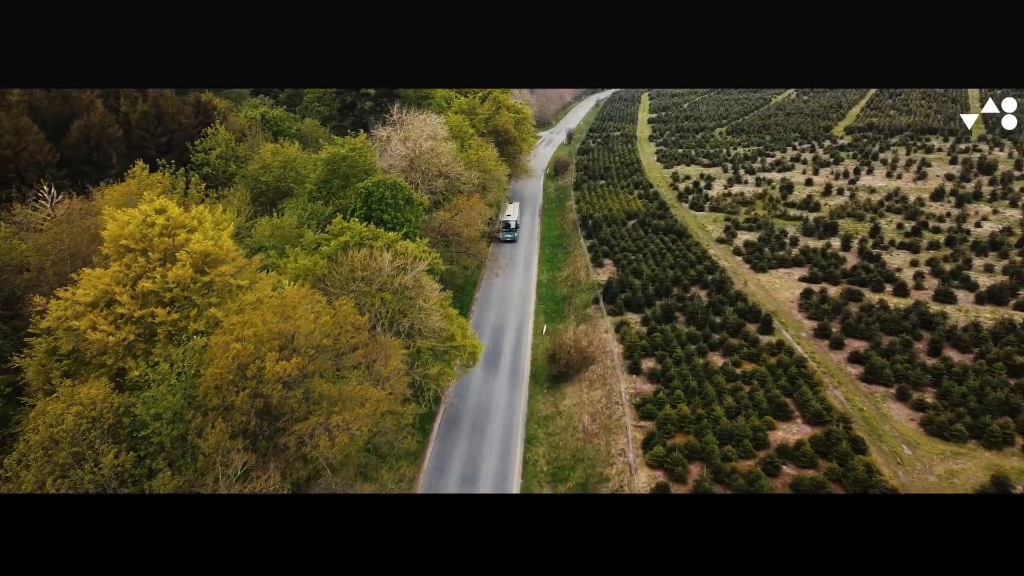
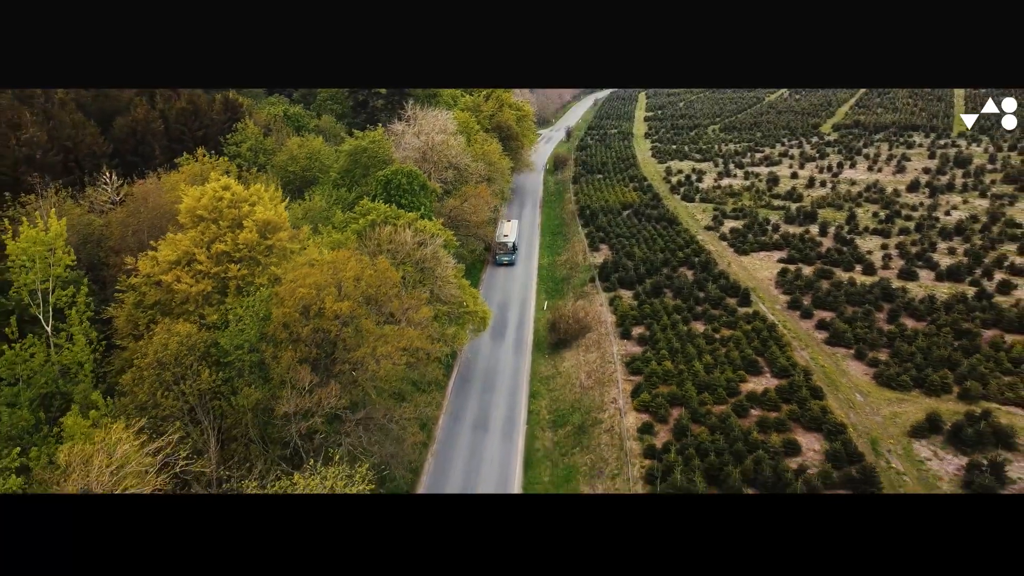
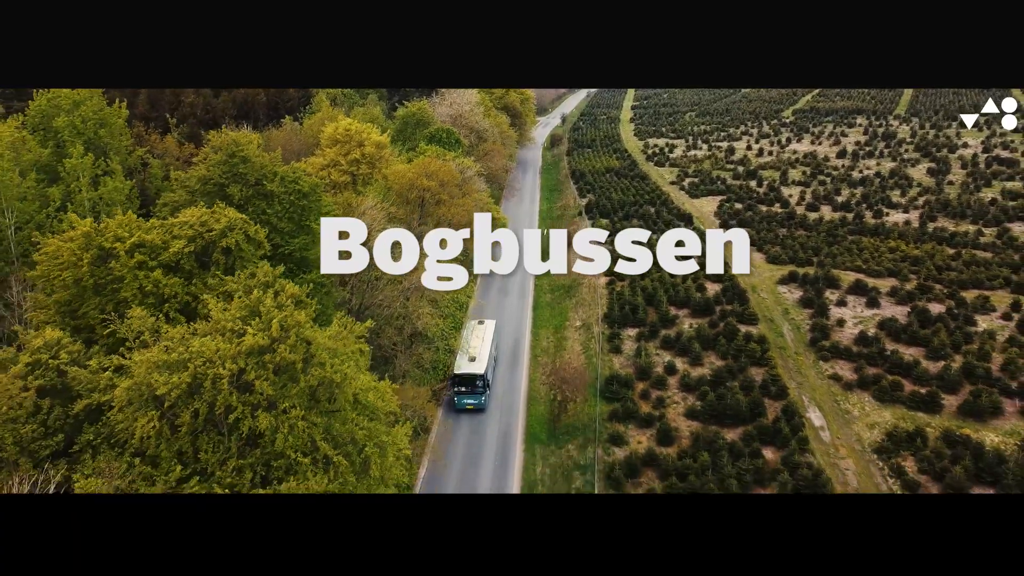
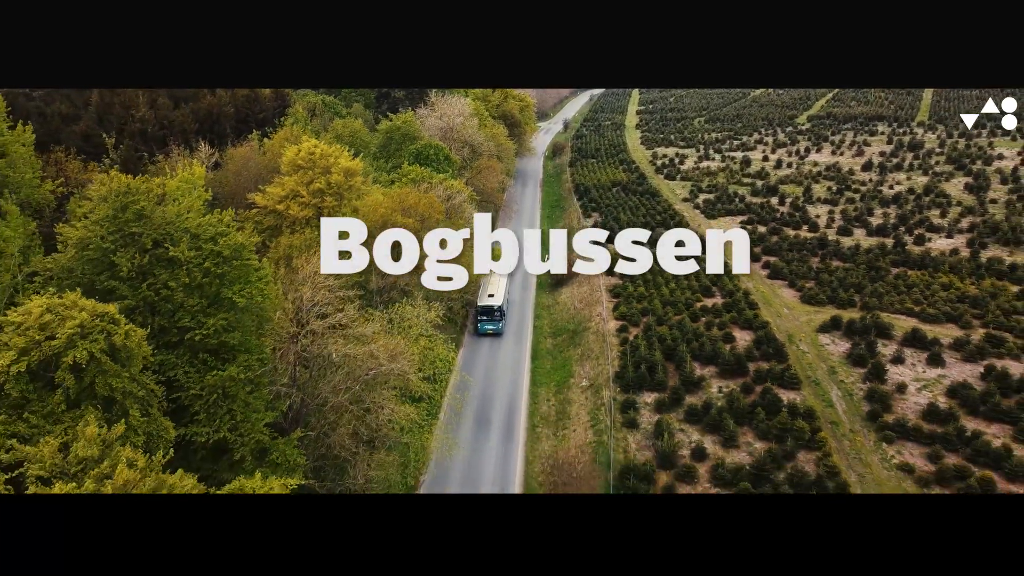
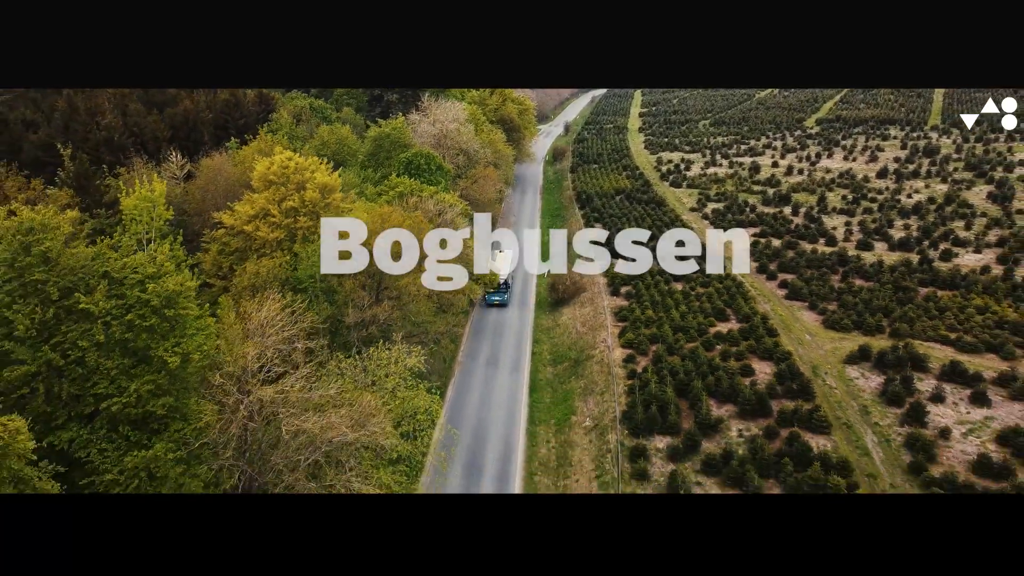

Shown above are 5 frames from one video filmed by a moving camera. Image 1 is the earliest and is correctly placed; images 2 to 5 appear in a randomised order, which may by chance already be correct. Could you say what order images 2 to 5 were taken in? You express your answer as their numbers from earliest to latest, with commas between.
2, 5, 4, 3
